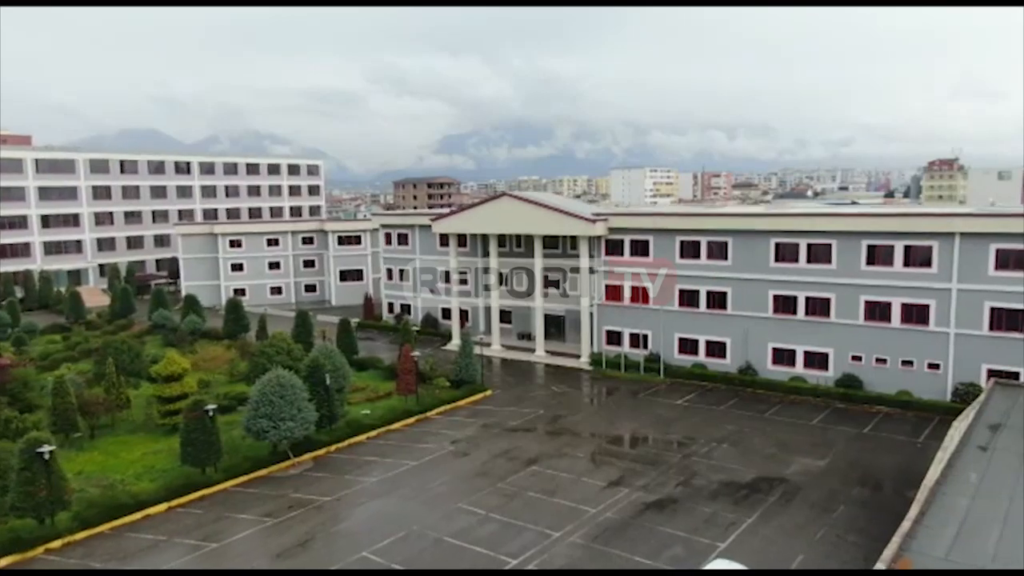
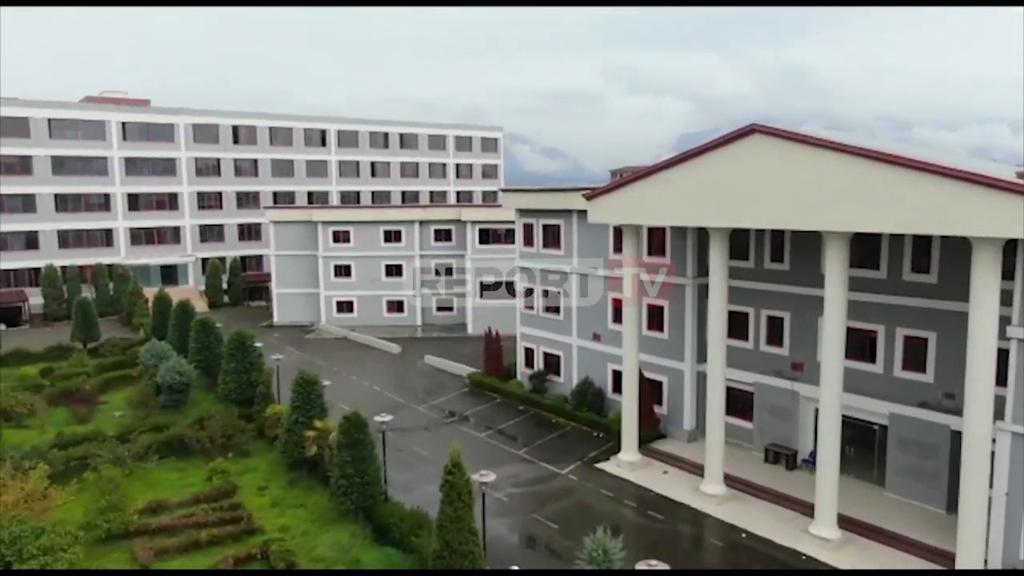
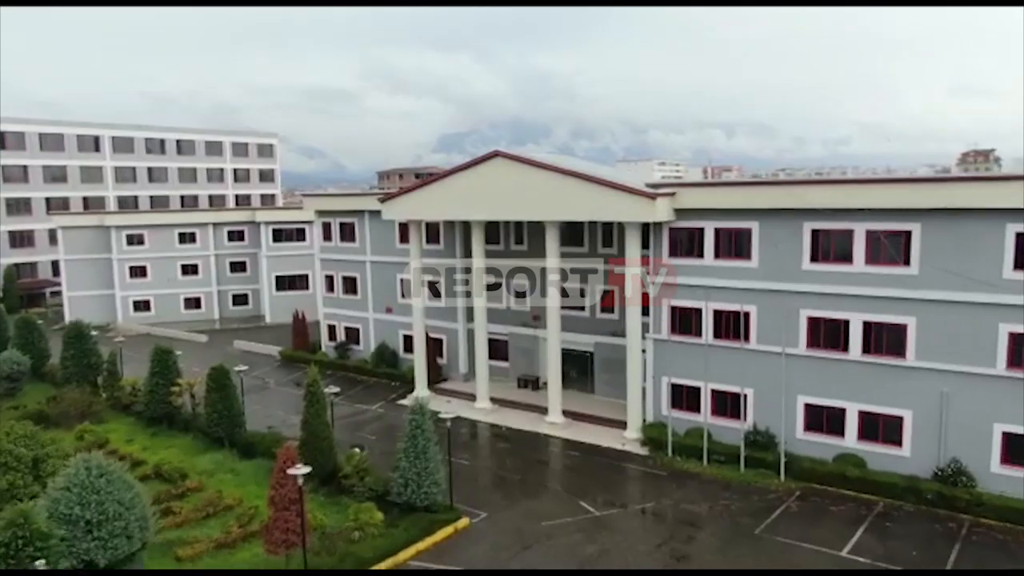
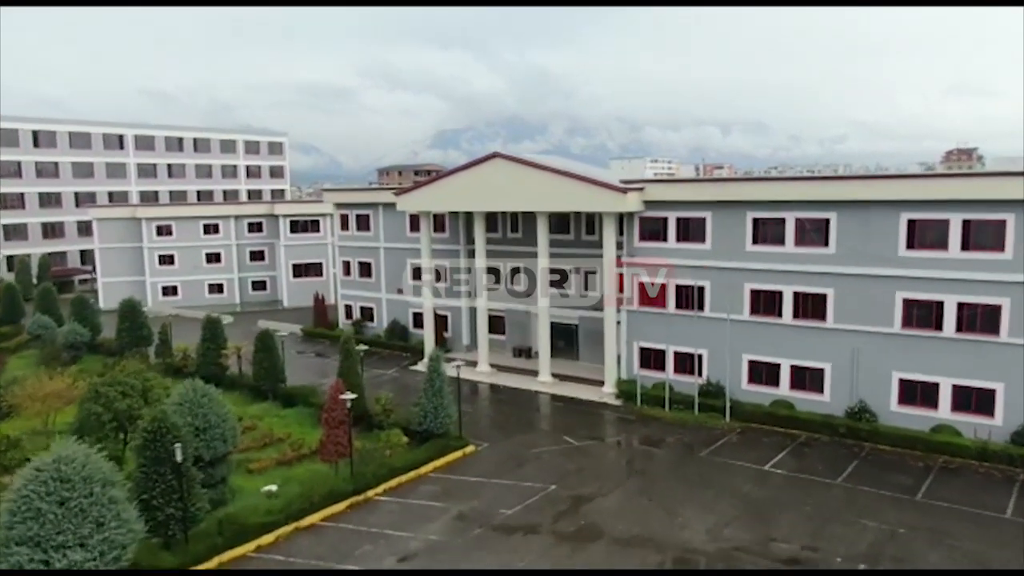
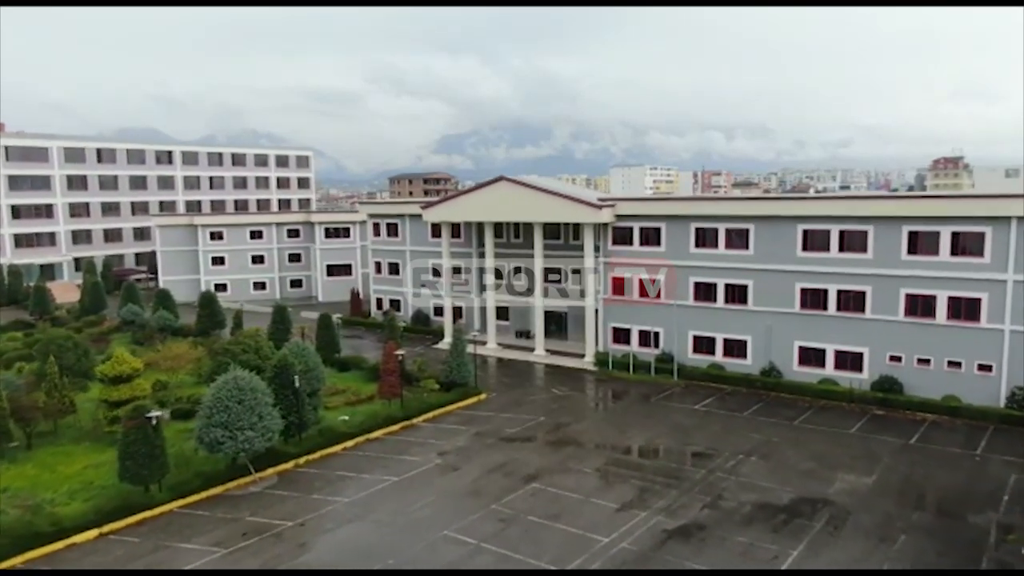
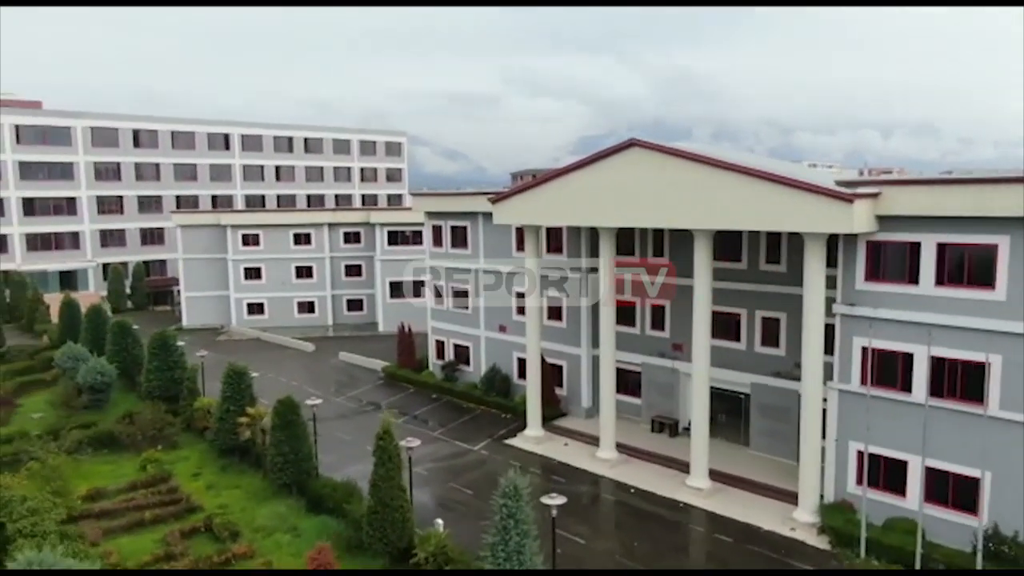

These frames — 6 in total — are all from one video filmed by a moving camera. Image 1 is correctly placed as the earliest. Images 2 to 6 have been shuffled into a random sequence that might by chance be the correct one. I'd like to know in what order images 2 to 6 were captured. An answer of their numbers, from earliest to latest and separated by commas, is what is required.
5, 4, 3, 6, 2
